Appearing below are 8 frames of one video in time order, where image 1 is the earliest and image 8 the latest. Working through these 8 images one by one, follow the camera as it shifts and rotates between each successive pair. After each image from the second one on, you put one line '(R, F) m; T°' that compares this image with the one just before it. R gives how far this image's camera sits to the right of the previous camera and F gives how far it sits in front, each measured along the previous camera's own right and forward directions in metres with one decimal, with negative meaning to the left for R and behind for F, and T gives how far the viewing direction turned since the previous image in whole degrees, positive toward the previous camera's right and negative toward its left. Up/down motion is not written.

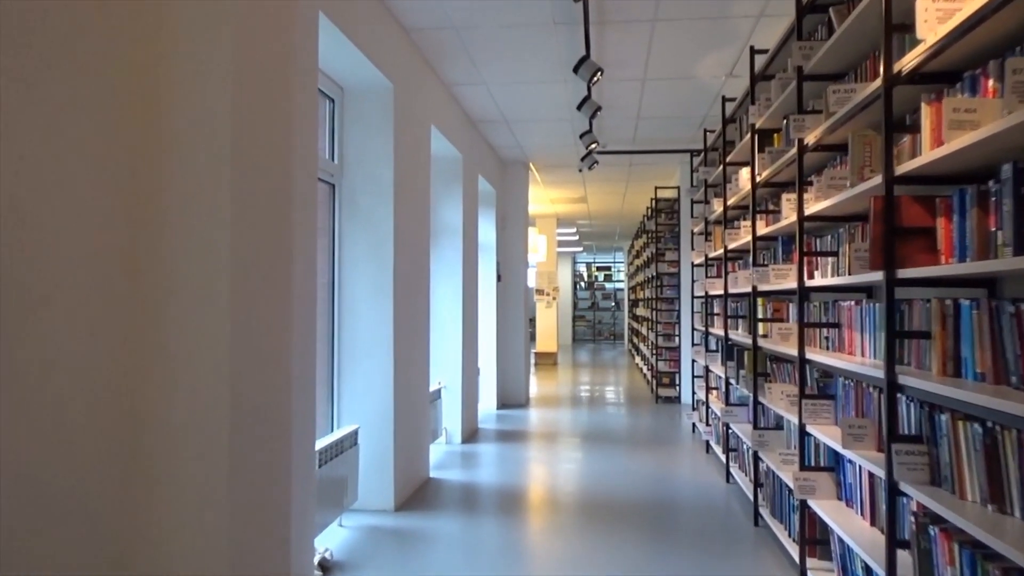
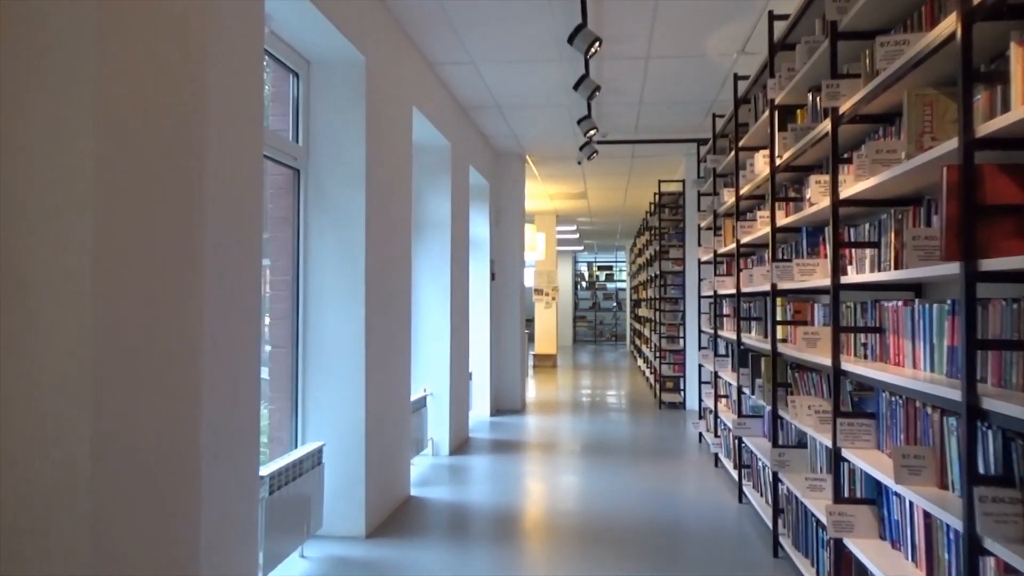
(+0.1, +0.5) m; 0°
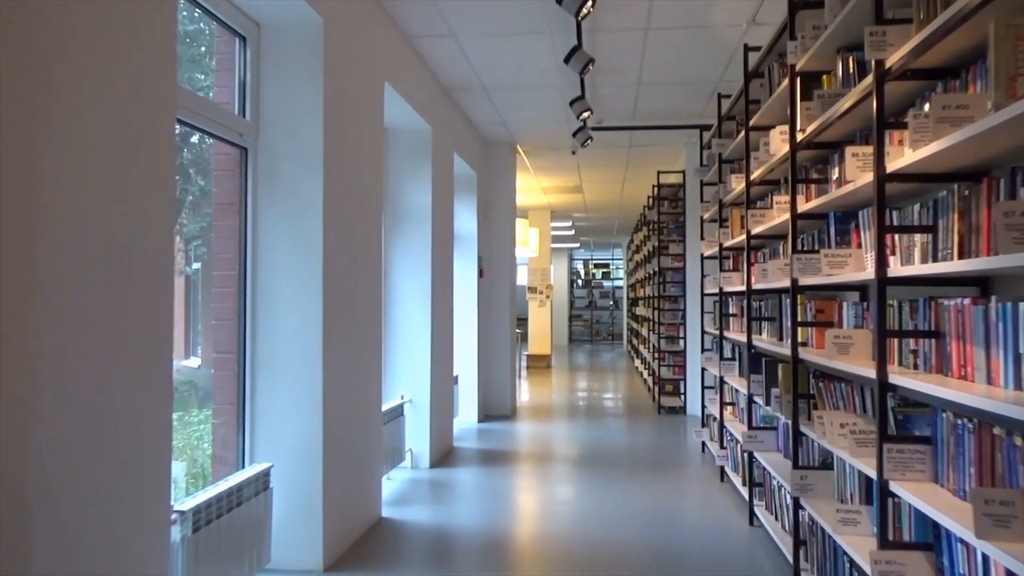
(+0.1, +0.5) m; 0°
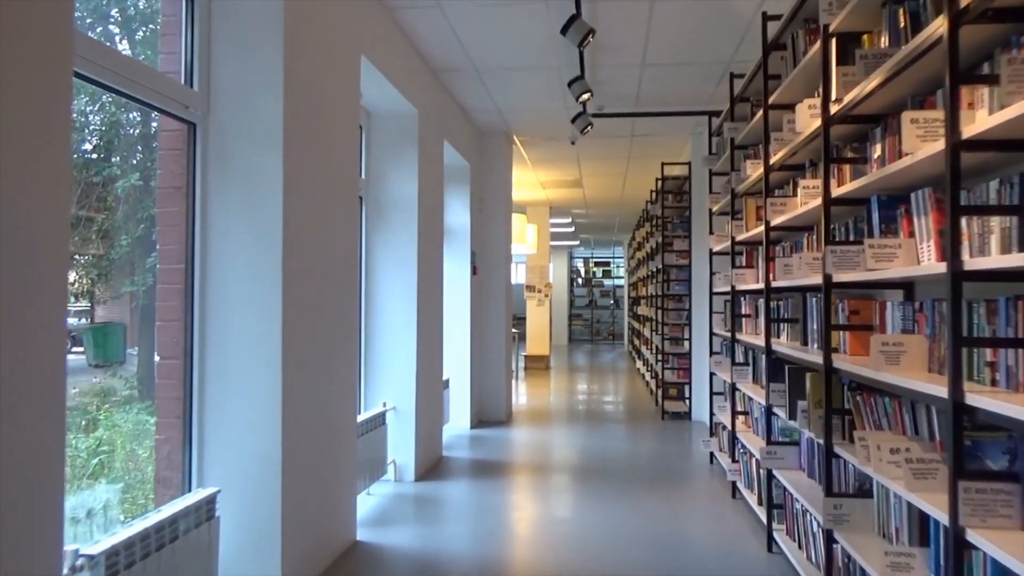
(0.0, +0.4) m; 0°
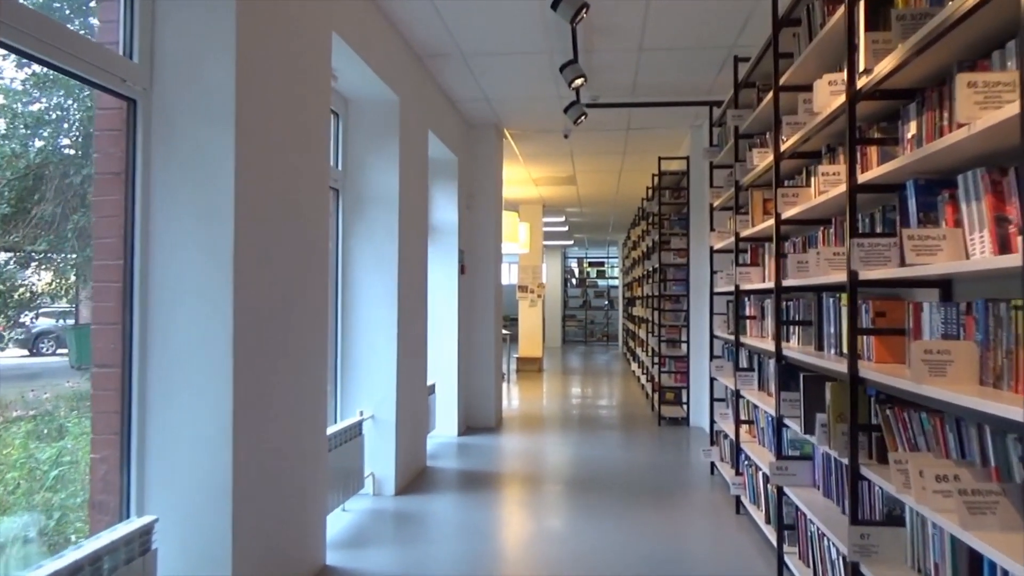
(0.0, +0.3) m; 0°
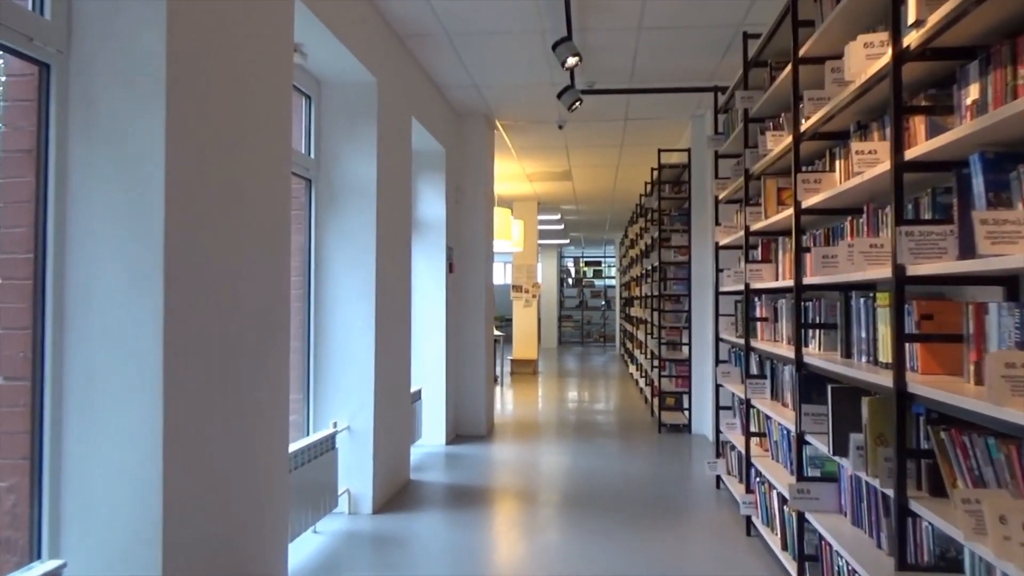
(0.0, +0.4) m; 0°
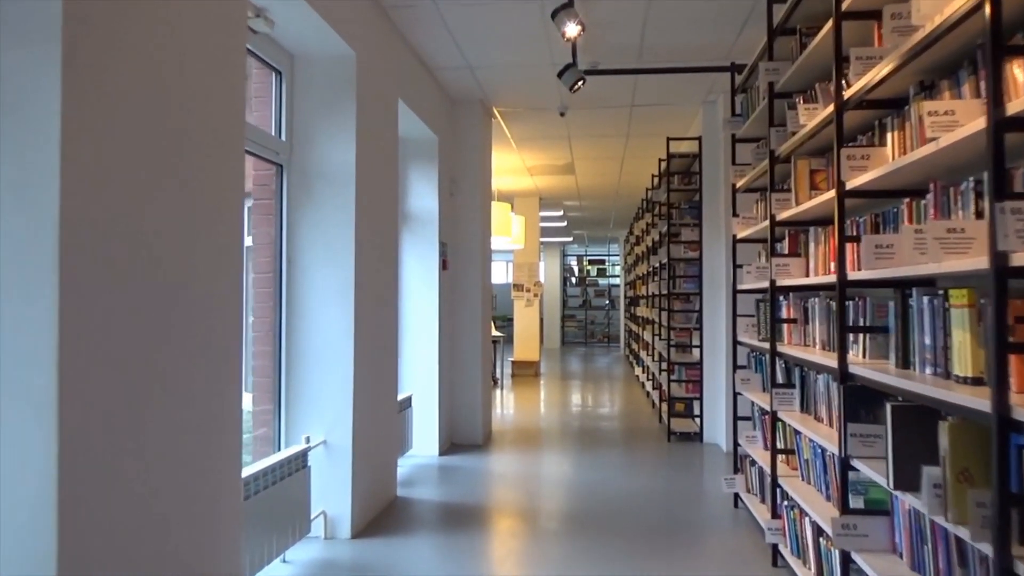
(0.0, +0.4) m; 0°
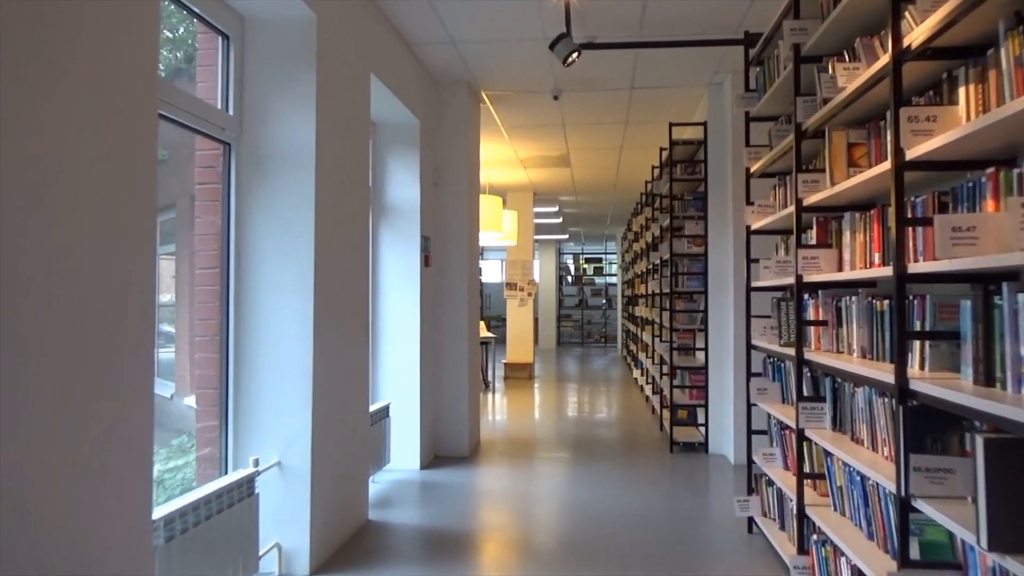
(+0.1, +0.5) m; 0°
